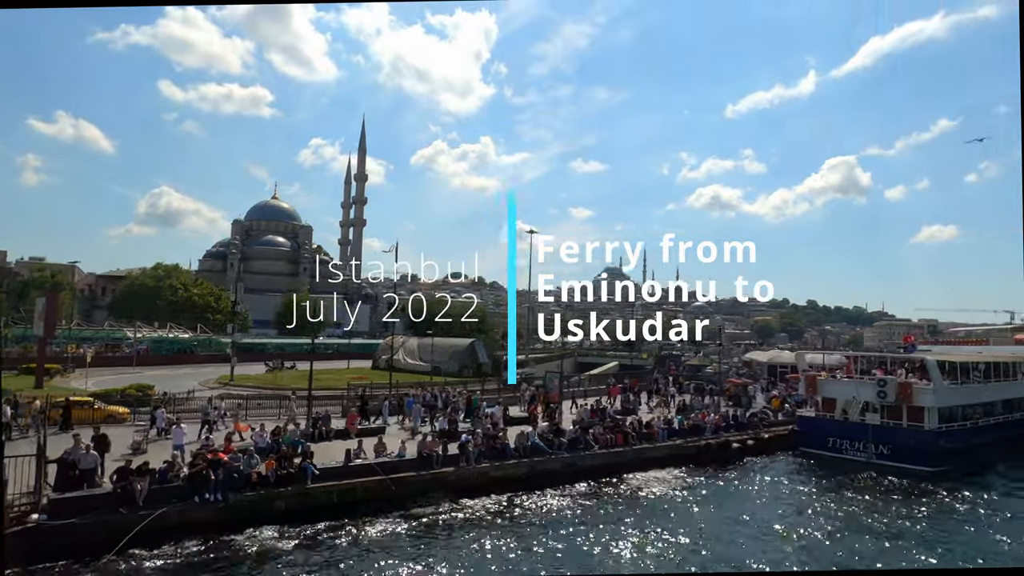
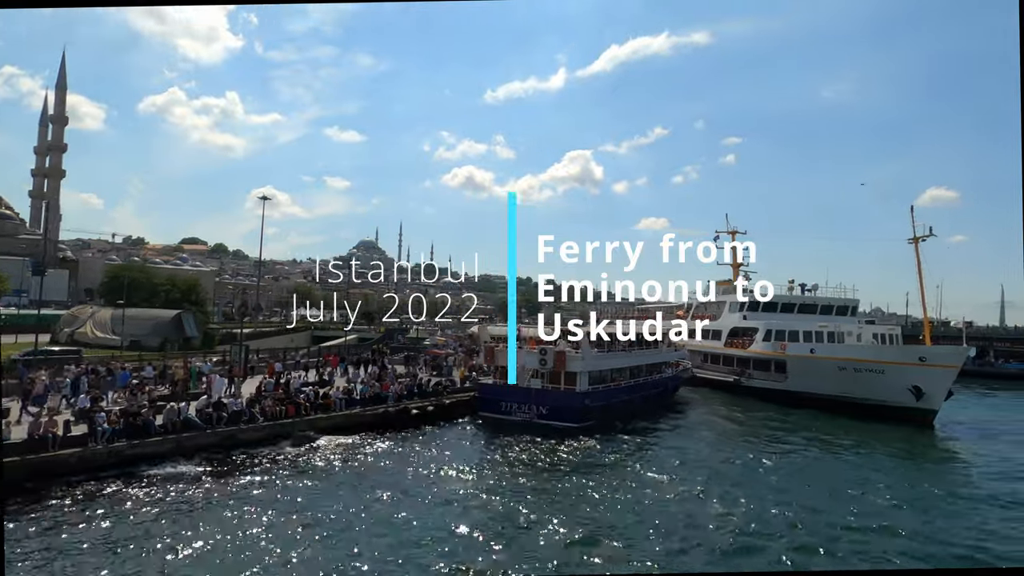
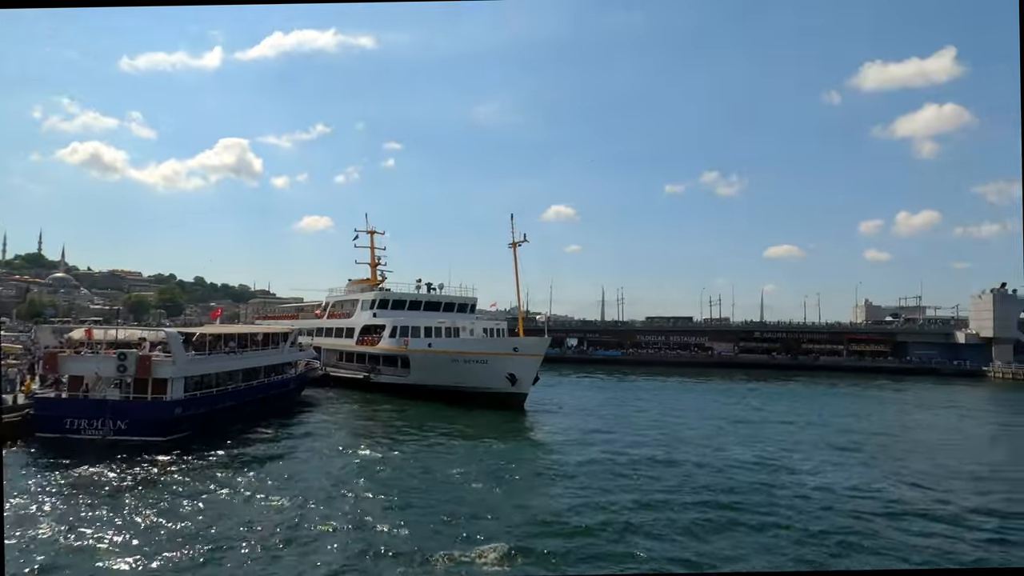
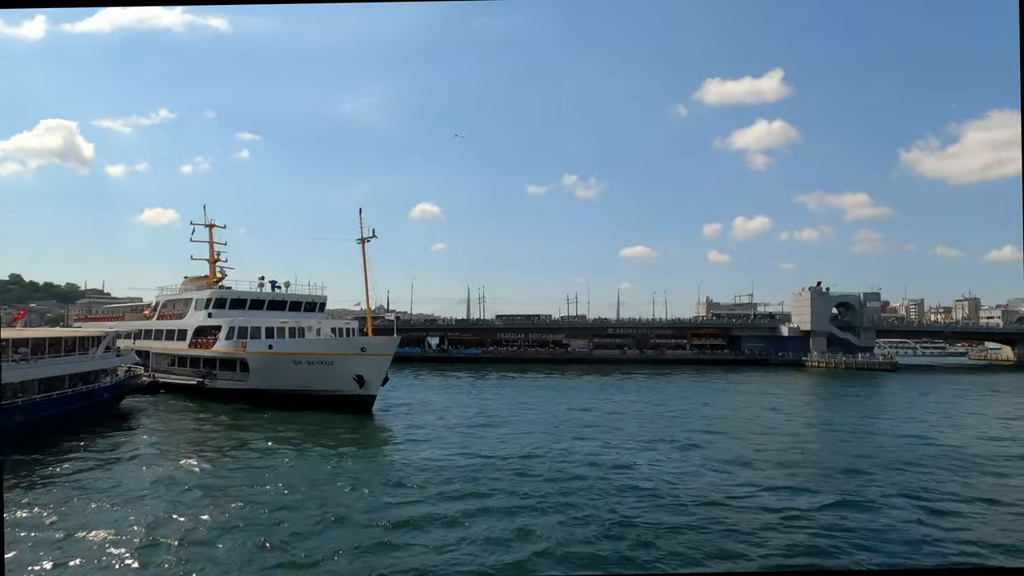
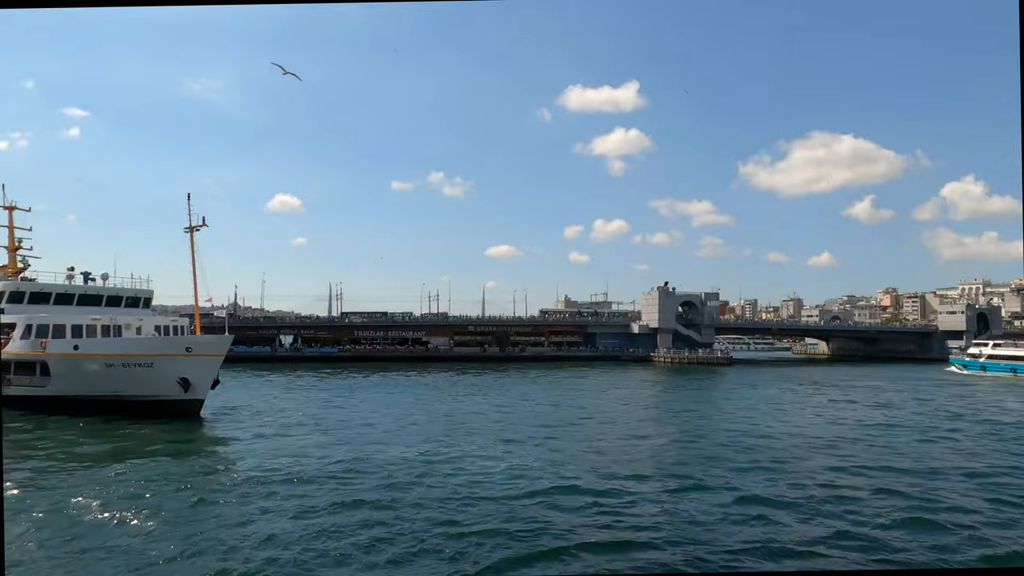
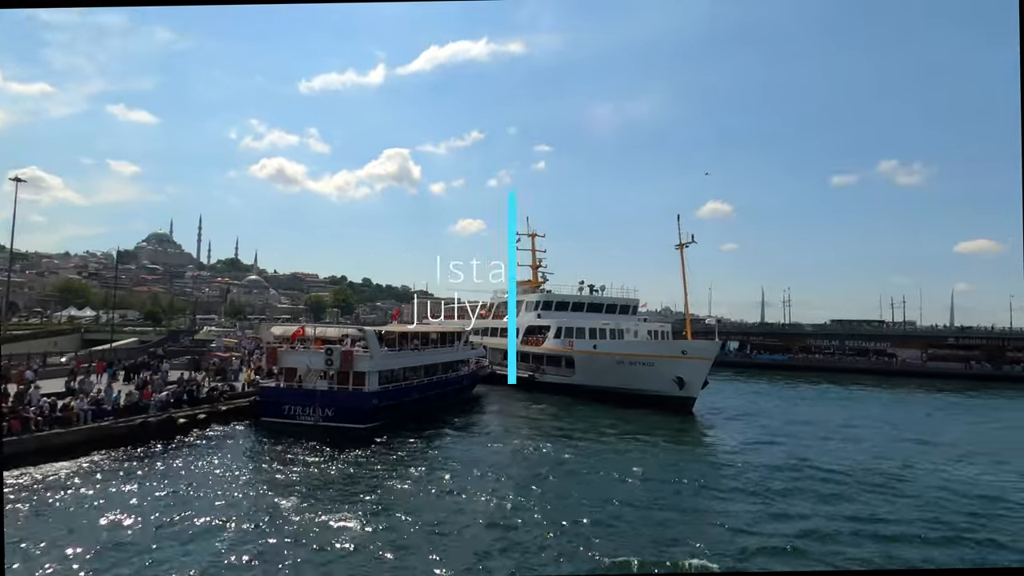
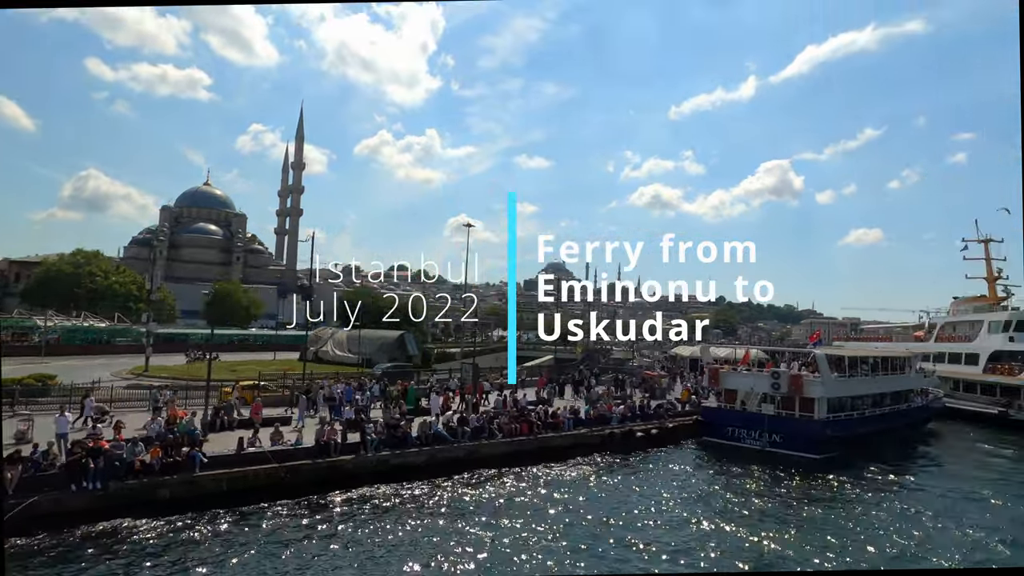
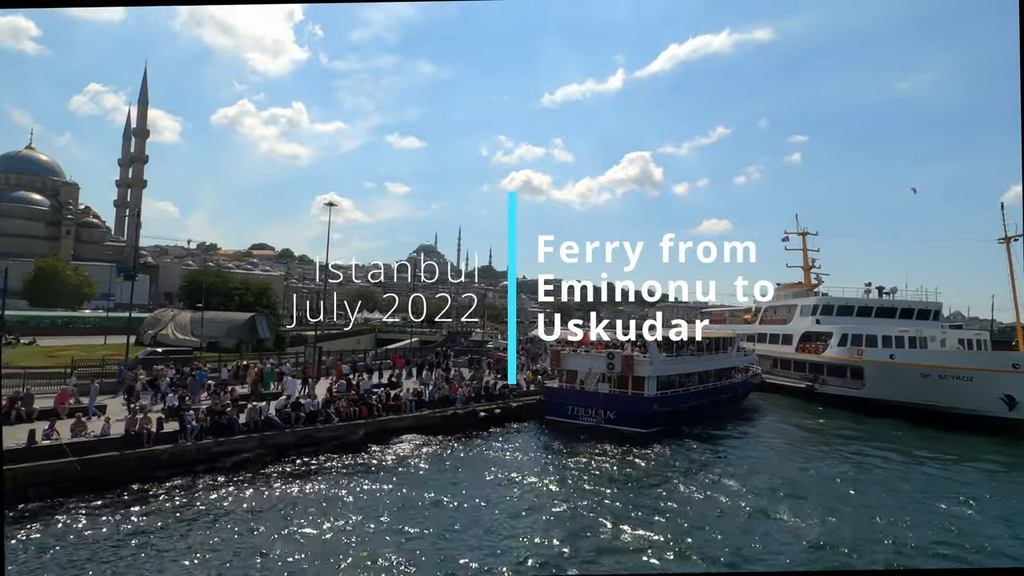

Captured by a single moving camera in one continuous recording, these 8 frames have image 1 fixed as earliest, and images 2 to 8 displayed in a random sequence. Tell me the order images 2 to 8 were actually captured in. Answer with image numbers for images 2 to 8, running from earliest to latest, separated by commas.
7, 8, 2, 6, 3, 4, 5
